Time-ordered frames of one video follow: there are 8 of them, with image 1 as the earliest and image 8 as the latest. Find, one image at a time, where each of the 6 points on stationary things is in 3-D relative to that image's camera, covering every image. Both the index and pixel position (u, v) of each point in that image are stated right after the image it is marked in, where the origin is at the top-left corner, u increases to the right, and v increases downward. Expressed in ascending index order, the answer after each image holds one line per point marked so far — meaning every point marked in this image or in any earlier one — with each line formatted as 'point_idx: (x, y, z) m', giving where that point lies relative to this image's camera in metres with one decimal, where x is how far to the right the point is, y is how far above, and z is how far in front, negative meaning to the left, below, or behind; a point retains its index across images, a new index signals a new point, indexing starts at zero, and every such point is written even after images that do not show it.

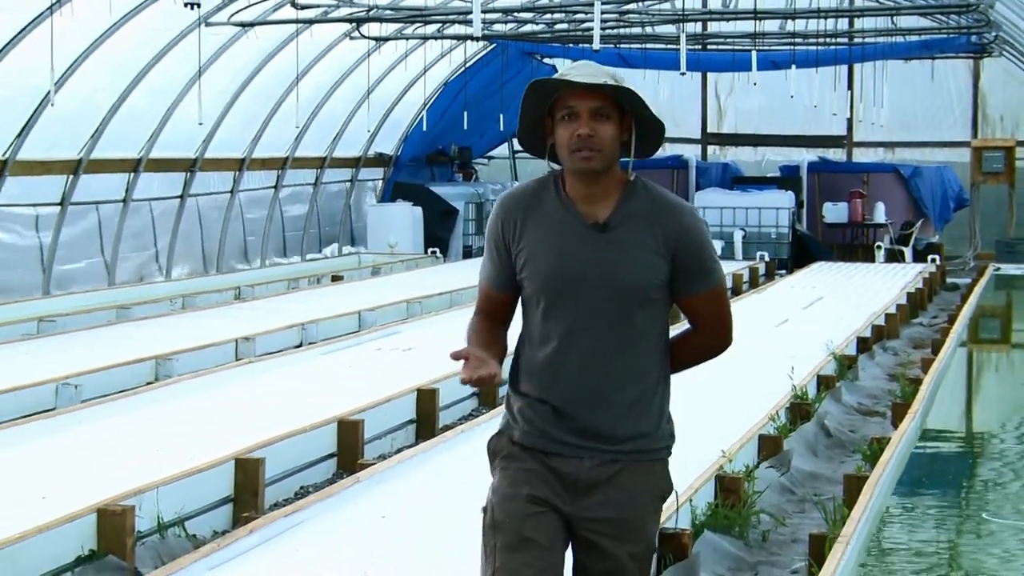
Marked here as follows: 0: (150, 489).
0: (-1.3, -0.7, +5.7) m
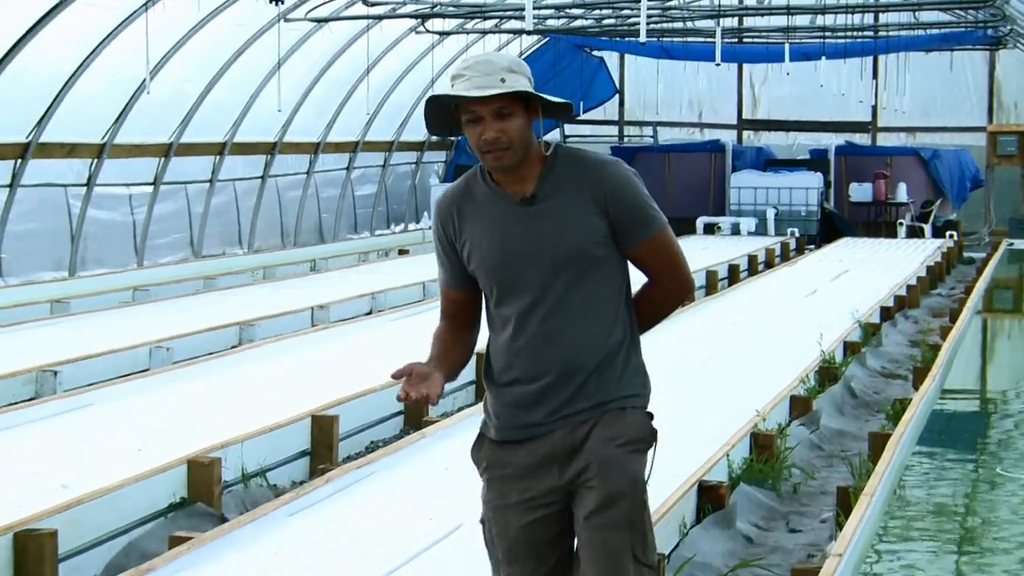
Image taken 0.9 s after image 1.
0: (-1.1, -0.6, +6.3) m
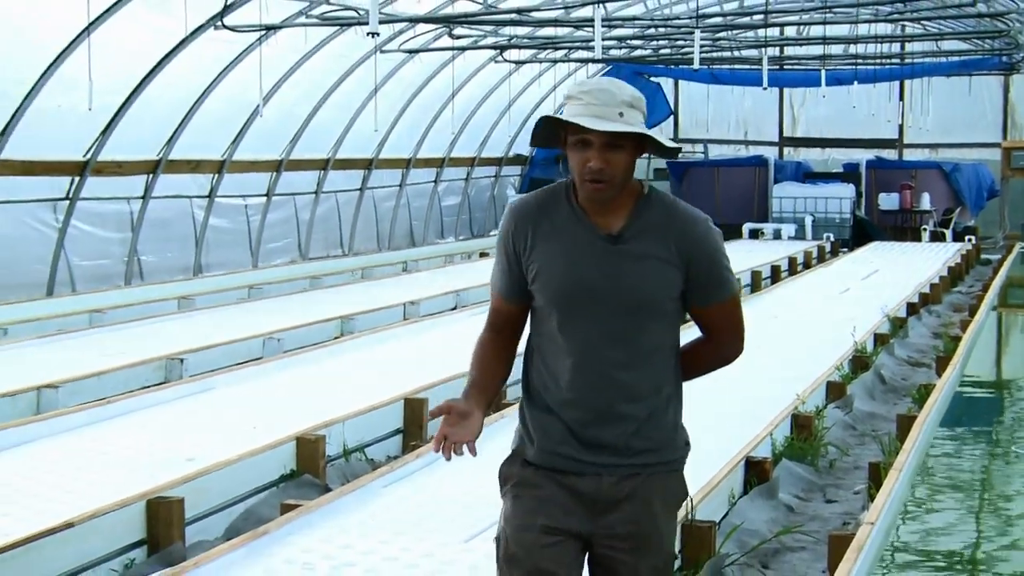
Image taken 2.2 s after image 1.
0: (-0.8, -0.6, +7.1) m
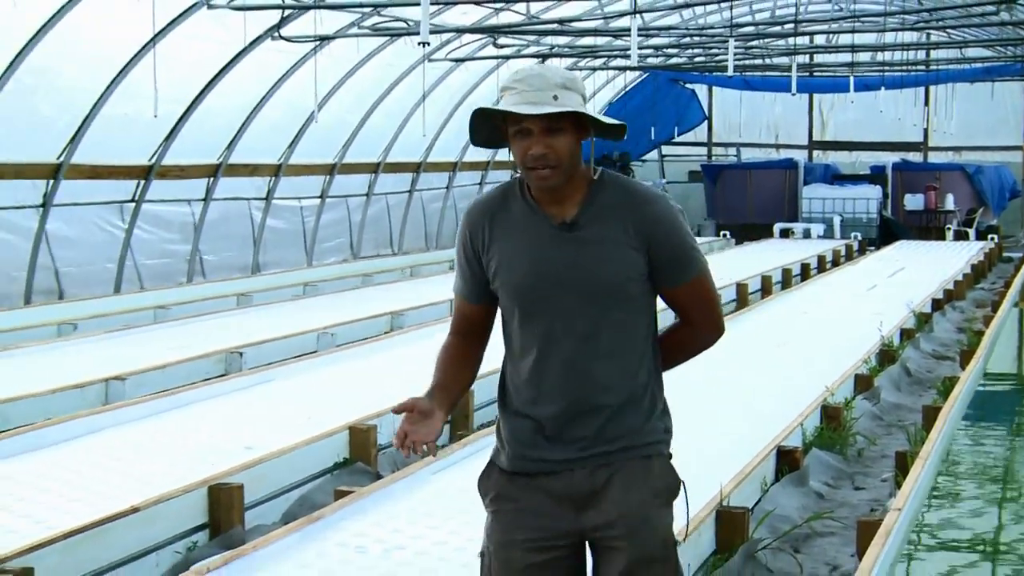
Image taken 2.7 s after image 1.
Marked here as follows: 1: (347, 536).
0: (-0.6, -0.6, +7.5) m
1: (-0.7, -1.0, +6.2) m
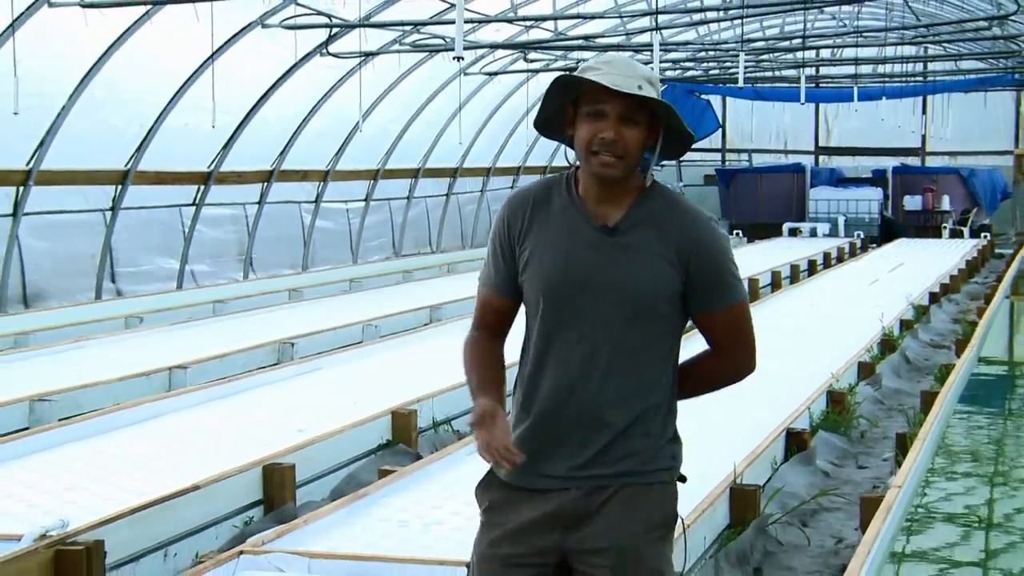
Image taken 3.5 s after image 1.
0: (-0.4, -0.6, +8.1) m
1: (-0.5, -1.0, +6.8) m
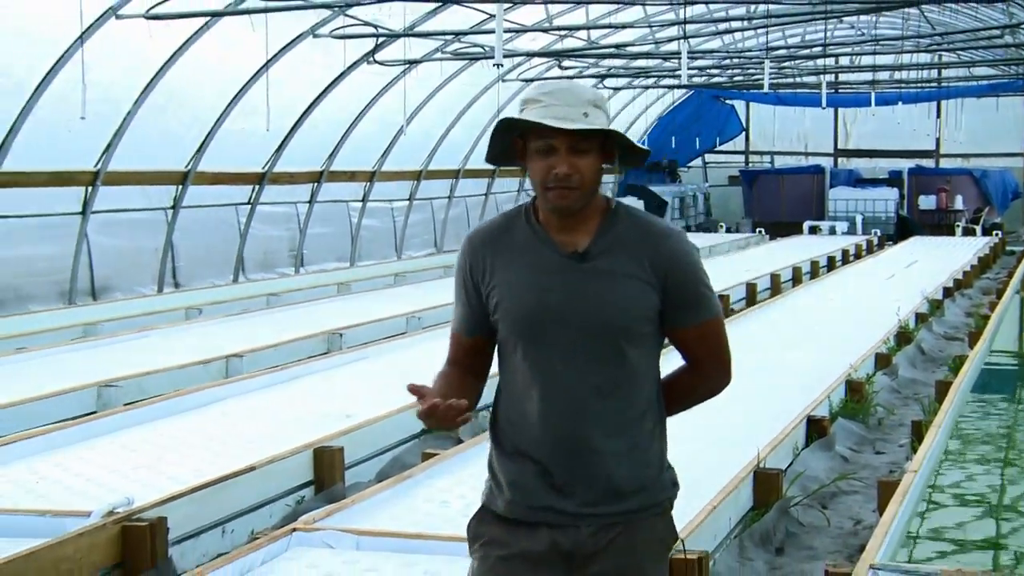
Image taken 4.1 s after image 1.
0: (-0.2, -0.6, +8.6) m
1: (-0.3, -0.9, +7.3) m
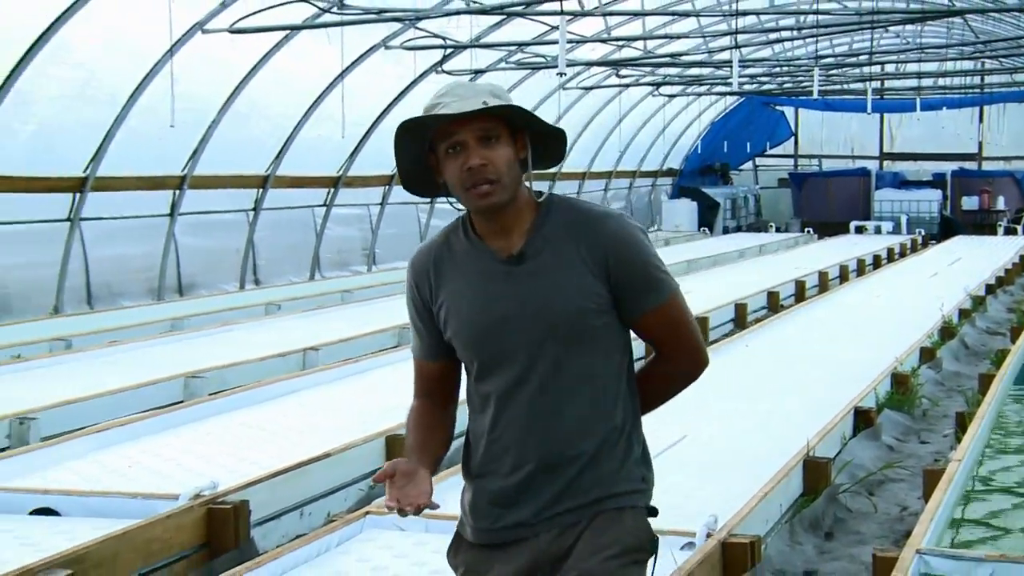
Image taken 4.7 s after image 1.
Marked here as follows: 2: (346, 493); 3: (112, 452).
0: (+0.1, -0.5, +9.0) m
1: (0.0, -0.9, +7.8) m
2: (-0.8, -1.0, +7.8) m
3: (-1.9, -0.8, +7.6) m
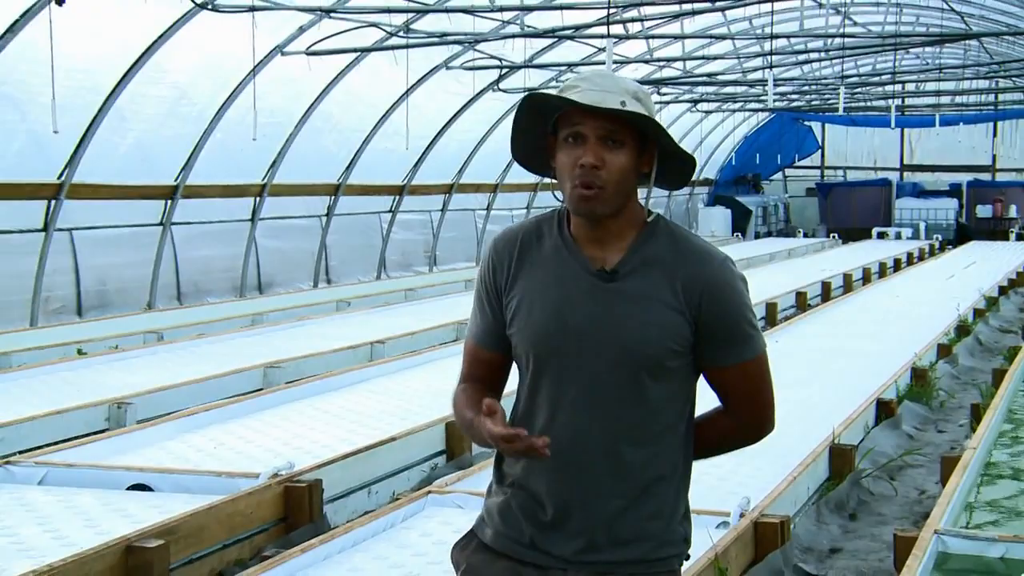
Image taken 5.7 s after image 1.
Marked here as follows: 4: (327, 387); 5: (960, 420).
0: (+0.4, -0.5, +9.8) m
1: (+0.2, -0.9, +8.5) m
2: (-0.5, -1.0, +8.6) m
3: (-1.7, -0.8, +8.4) m
4: (-1.1, -0.6, +9.5) m
5: (+2.8, -0.8, +9.6) m
